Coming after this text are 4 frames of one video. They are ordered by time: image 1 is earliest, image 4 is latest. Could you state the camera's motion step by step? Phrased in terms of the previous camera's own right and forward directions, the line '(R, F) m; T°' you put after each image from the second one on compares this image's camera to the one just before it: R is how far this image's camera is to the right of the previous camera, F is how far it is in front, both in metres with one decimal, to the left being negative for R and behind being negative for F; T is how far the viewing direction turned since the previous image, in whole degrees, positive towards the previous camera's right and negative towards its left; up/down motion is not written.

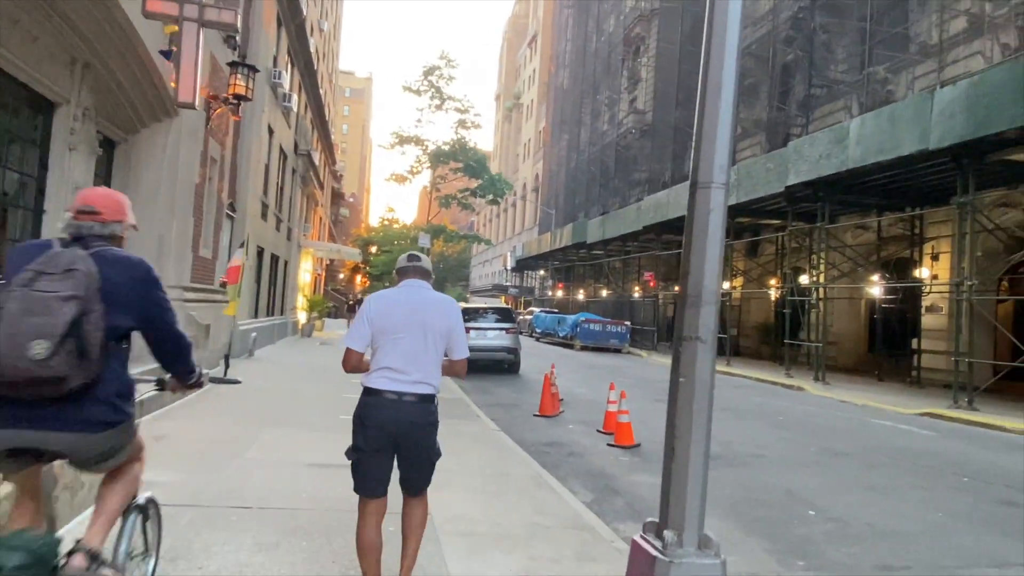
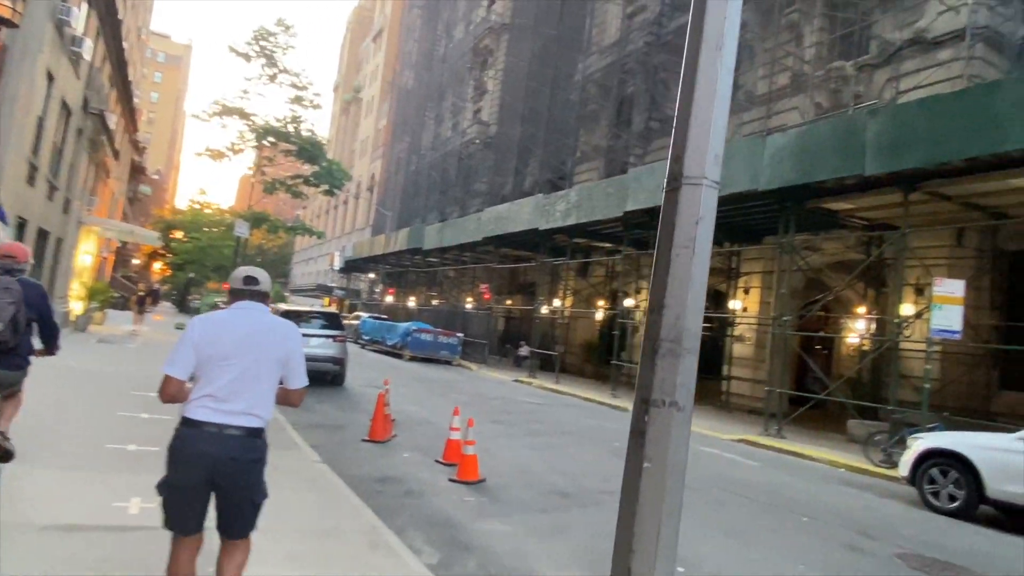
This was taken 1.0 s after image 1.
(-0.2, +1.2) m; +15°
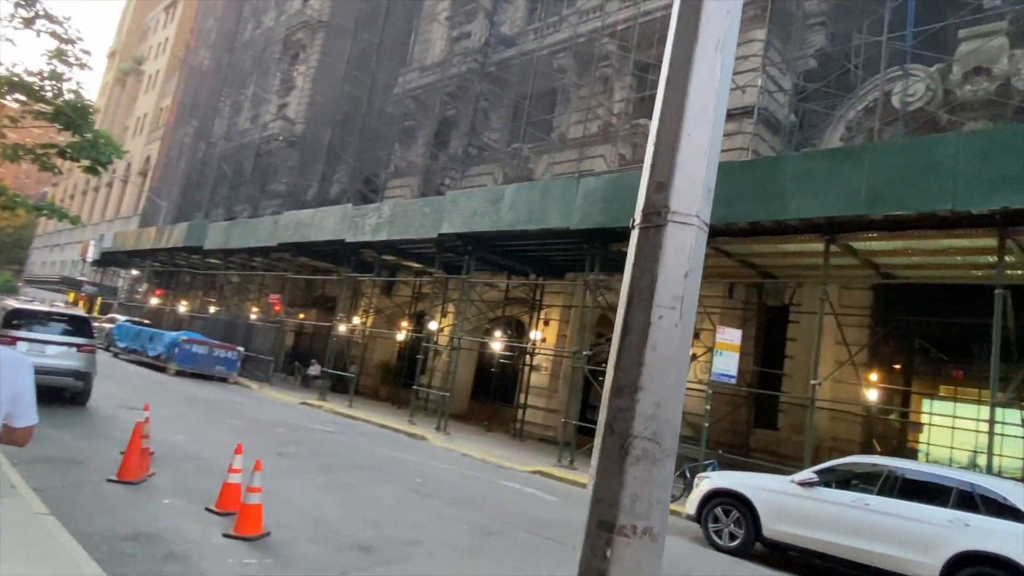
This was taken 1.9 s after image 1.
(-0.2, +0.8) m; +18°
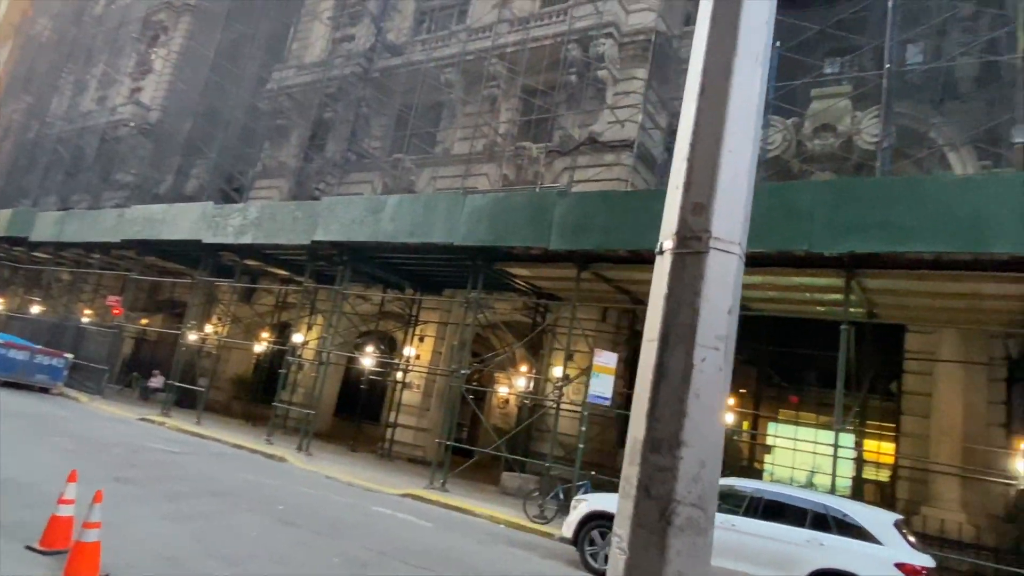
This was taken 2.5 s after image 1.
(-0.3, +0.3) m; +12°
